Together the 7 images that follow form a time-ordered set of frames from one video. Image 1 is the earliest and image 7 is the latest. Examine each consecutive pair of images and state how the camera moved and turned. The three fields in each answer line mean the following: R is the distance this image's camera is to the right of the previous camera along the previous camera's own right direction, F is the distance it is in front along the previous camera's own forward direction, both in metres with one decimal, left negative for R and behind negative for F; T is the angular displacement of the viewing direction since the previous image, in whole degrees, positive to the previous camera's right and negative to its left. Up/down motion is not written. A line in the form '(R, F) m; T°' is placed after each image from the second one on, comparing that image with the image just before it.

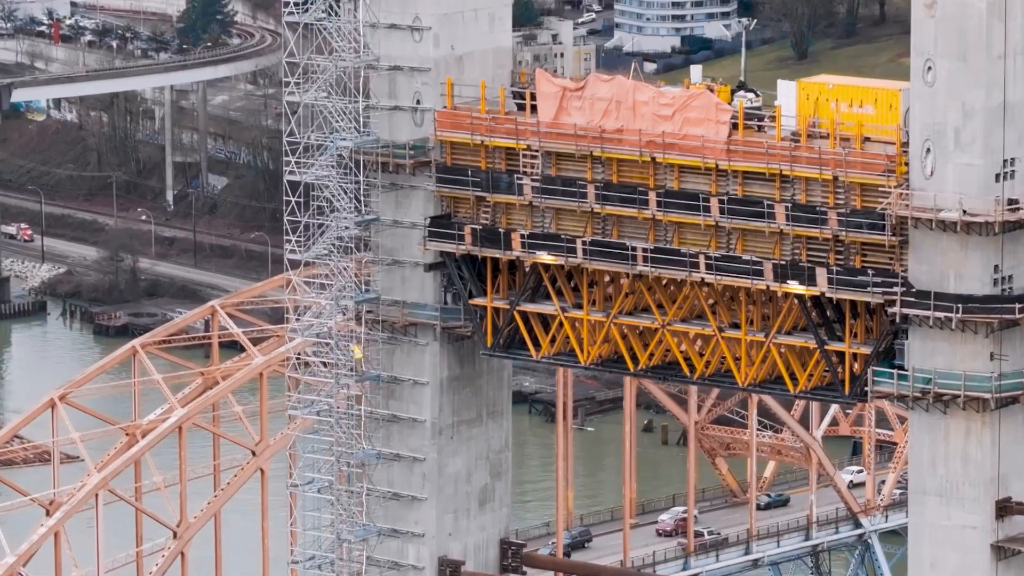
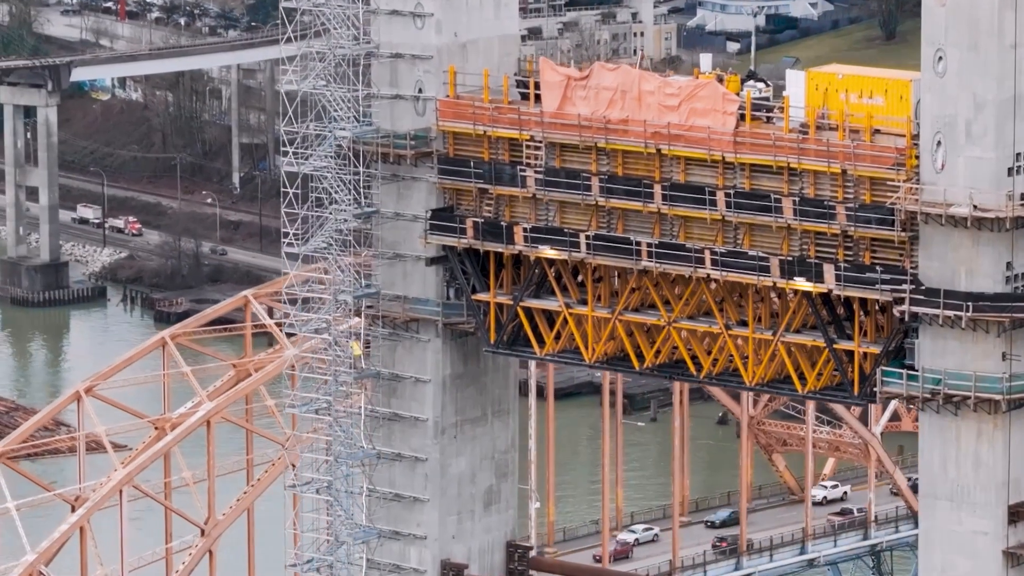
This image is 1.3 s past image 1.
(+1.4, +1.2) m; -2°
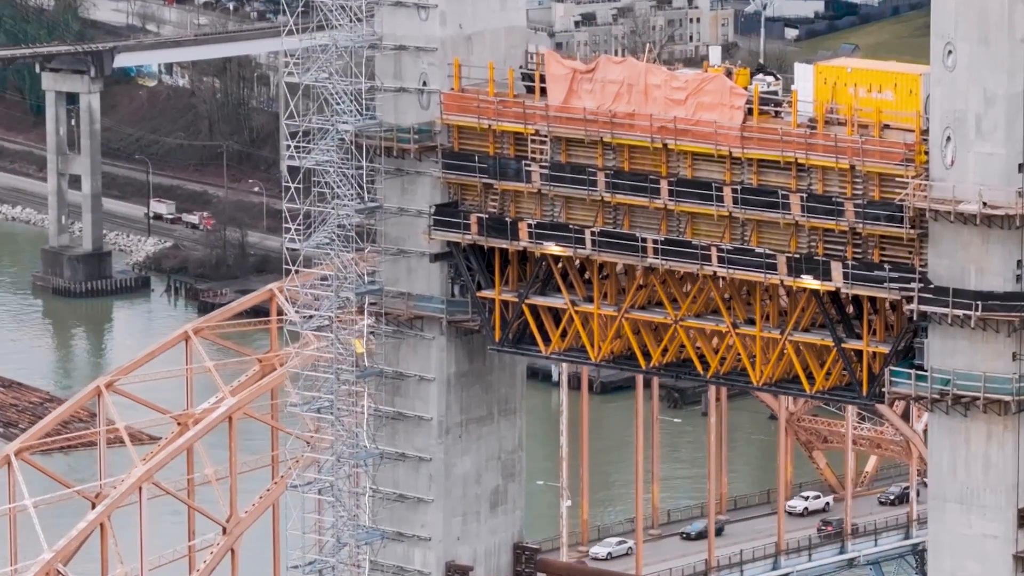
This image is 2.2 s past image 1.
(+0.9, +0.7) m; -1°
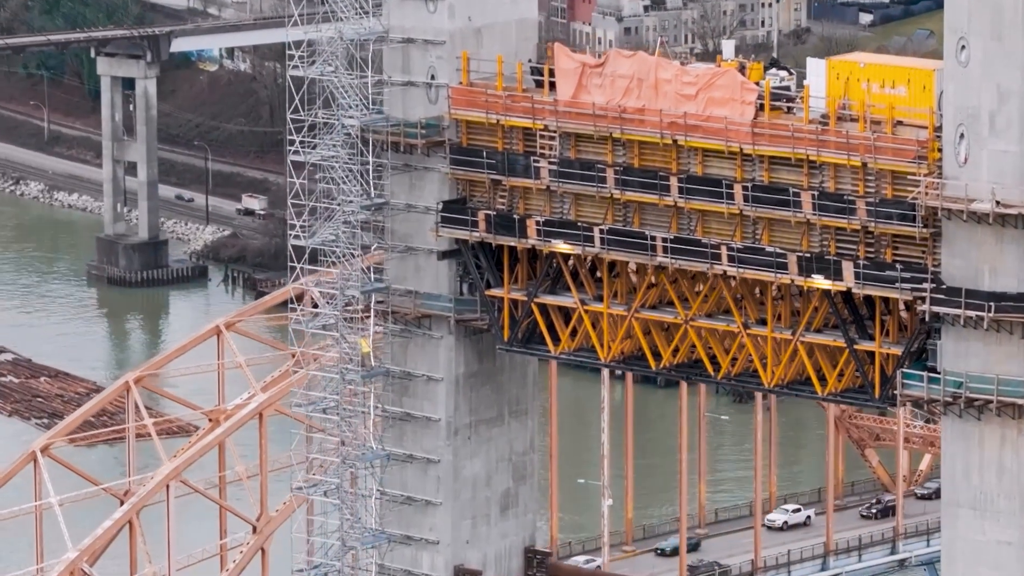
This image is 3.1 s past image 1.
(+1.1, +0.8) m; -2°
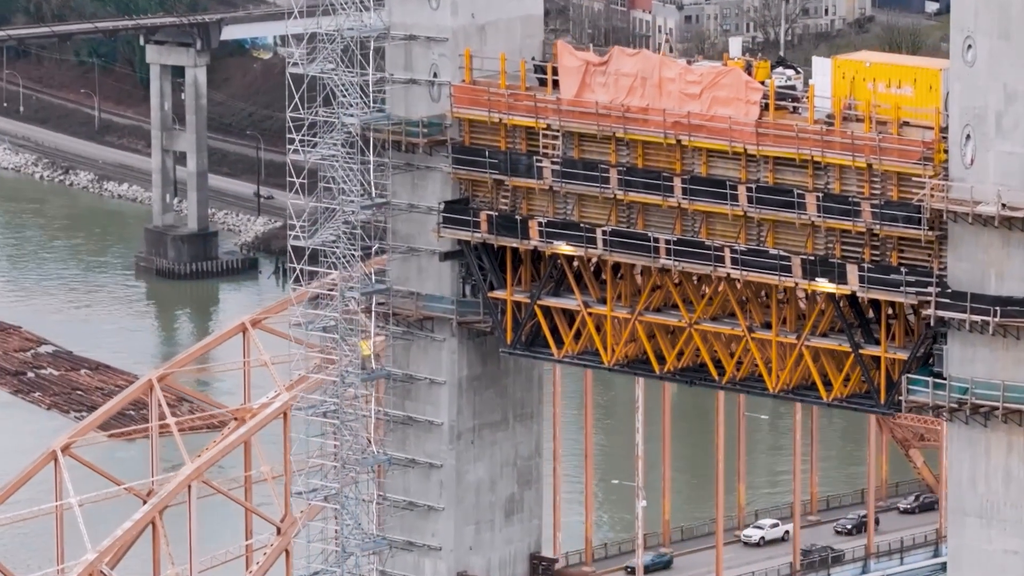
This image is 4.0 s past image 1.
(+1.0, +0.7) m; -1°
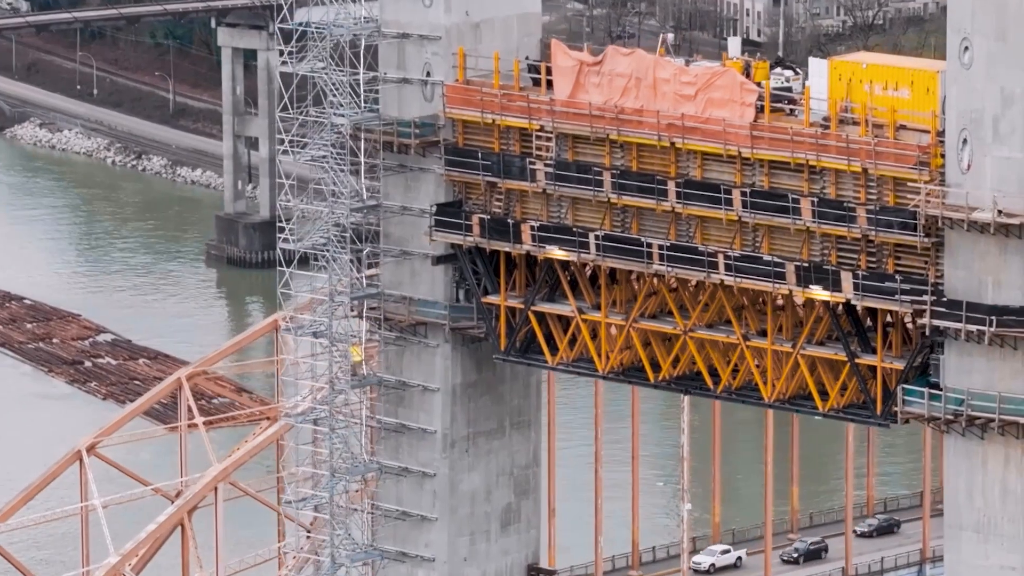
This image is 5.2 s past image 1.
(+1.6, +1.0) m; -2°
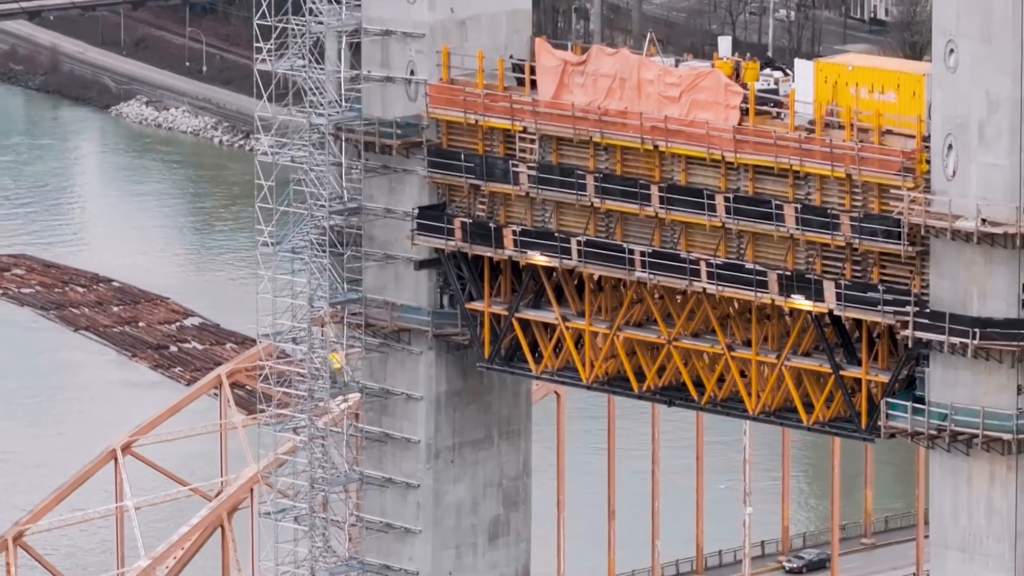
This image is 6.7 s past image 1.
(+2.4, +1.4) m; -3°
